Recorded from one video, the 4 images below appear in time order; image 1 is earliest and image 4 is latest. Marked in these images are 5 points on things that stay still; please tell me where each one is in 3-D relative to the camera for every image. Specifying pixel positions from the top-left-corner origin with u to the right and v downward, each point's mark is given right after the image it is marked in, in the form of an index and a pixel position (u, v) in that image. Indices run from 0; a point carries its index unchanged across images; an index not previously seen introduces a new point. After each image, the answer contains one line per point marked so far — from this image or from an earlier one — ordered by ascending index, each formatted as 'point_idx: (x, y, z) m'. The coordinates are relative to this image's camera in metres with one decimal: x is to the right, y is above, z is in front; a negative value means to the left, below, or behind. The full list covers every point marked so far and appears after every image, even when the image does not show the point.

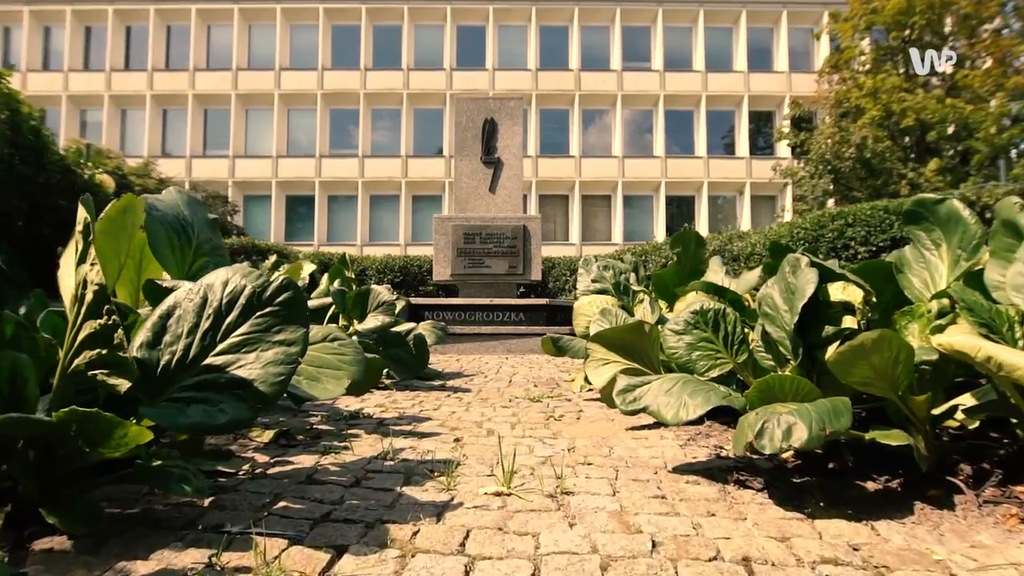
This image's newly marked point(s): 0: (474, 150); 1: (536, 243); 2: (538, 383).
0: (-0.6, +2.1, +10.3) m
1: (+0.3, +0.7, +10.0) m
2: (+0.2, -0.8, +5.3) m
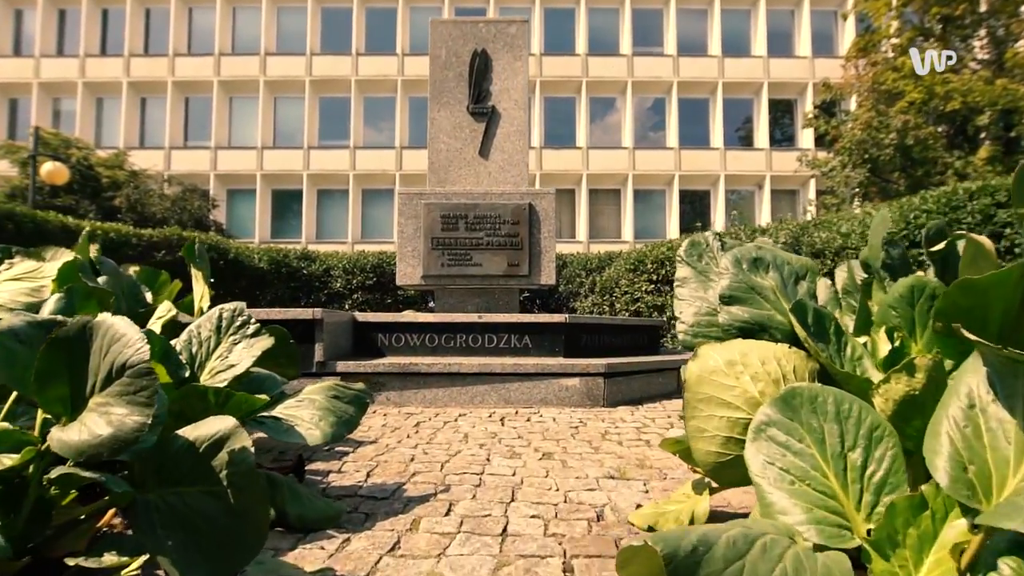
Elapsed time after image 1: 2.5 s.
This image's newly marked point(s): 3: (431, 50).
0: (-0.6, +2.1, +7.1) m
1: (+0.3, +0.6, +6.9) m
2: (+0.2, -0.9, +2.1) m
3: (-0.9, +2.6, +7.1) m
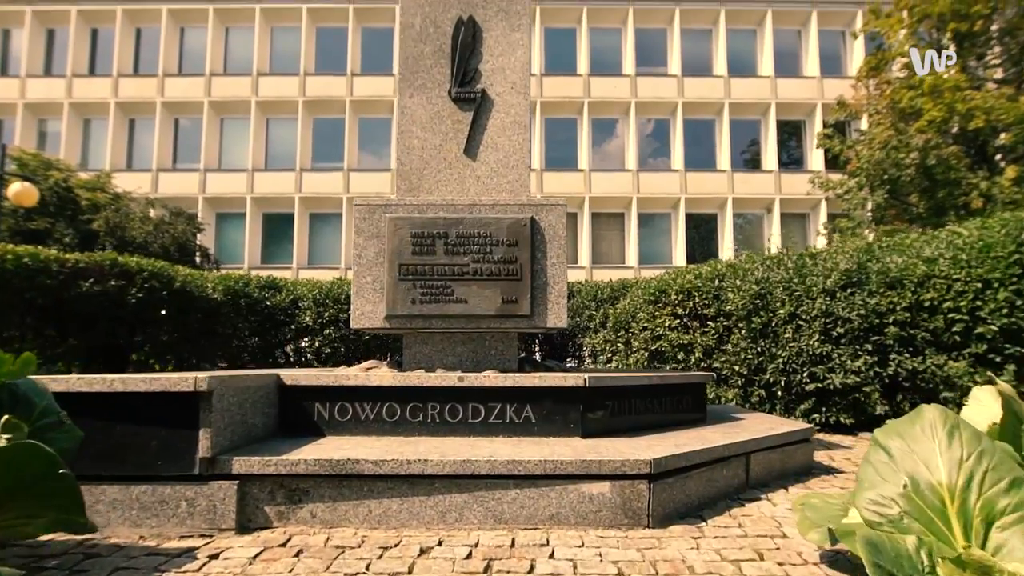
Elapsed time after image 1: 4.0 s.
0: (-0.7, +1.7, +5.4) m
1: (+0.3, +0.2, +5.1) m
2: (+0.2, -1.0, +0.3) m
3: (-0.9, +2.2, +5.4) m
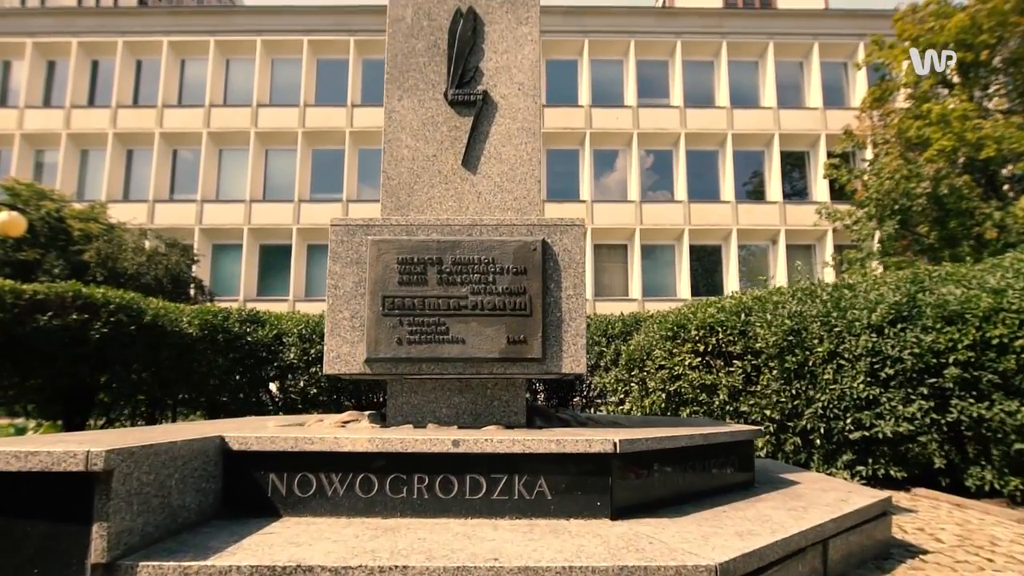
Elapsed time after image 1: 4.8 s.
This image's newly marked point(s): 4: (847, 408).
0: (-0.6, +1.5, +4.6) m
1: (+0.4, 0.0, +4.3) m
2: (+0.2, -1.0, -0.6) m
3: (-0.9, +2.0, +4.7) m
4: (+3.5, -1.3, +6.9) m
